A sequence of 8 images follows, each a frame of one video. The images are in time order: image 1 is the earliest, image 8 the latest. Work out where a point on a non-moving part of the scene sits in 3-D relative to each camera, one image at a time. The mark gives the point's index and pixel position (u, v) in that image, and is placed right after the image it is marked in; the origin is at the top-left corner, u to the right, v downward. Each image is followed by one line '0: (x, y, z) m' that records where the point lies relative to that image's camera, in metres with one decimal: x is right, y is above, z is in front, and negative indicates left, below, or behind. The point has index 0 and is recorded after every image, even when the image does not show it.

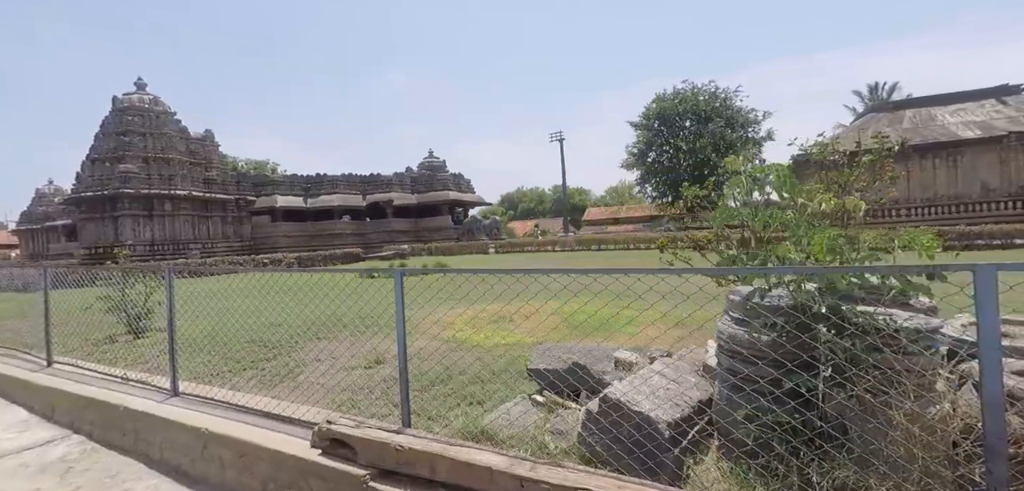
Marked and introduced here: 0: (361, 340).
0: (-1.8, -1.1, +6.1) m
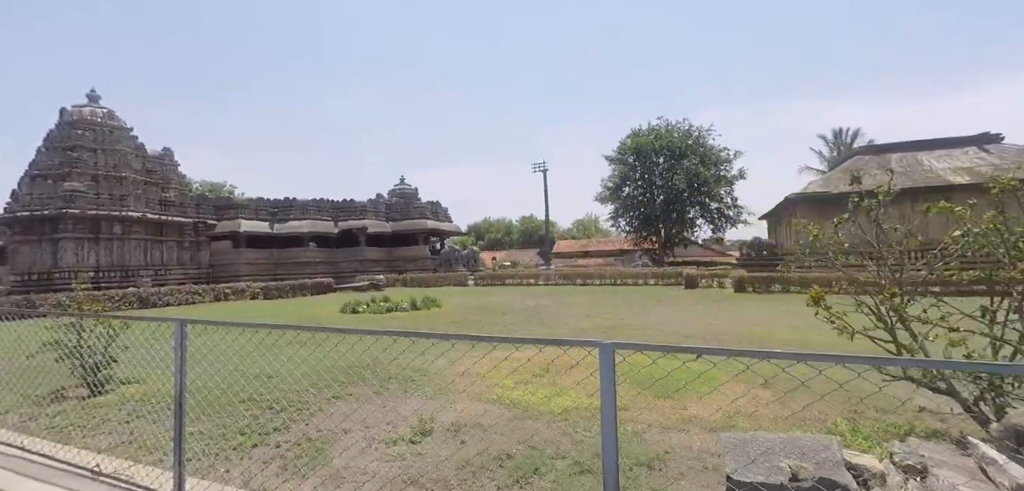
0: (-1.2, -1.5, +5.0) m
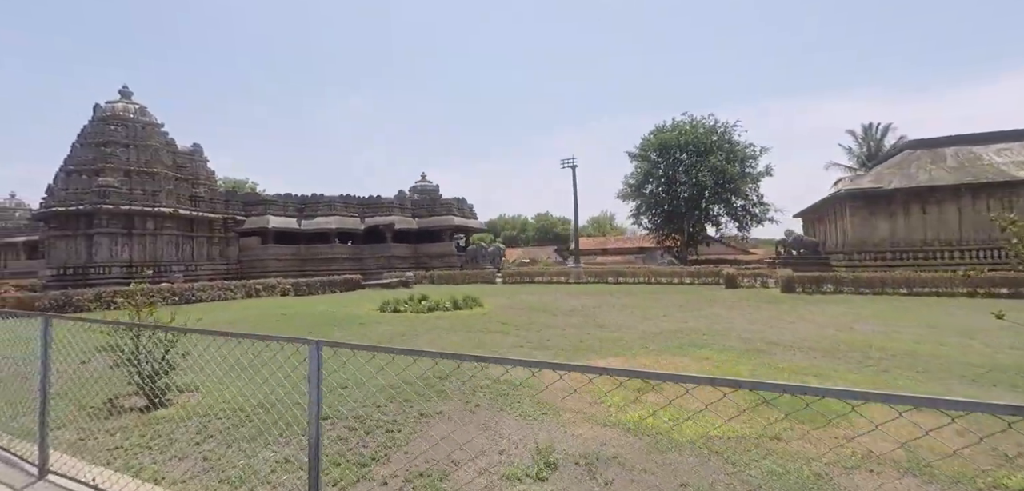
0: (-0.2, -1.5, +4.4) m
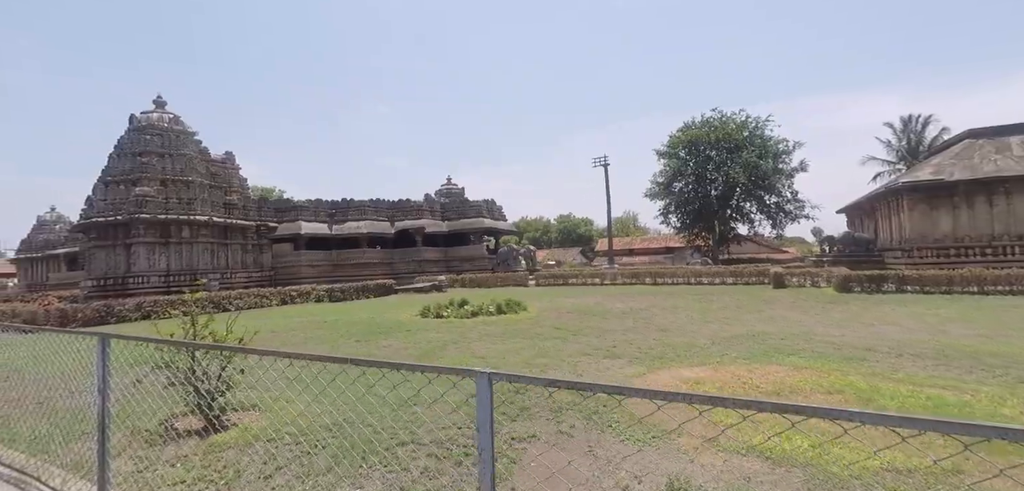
0: (+0.6, -1.5, +3.9) m
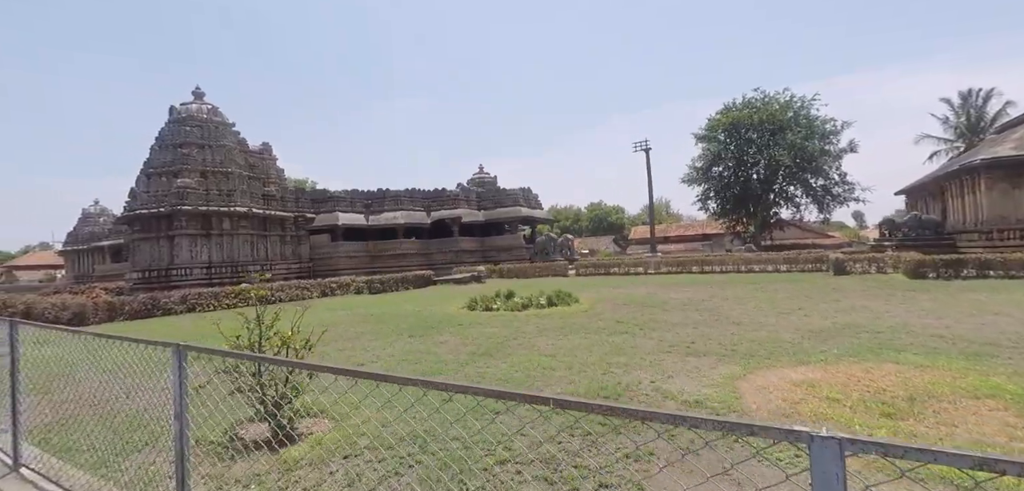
0: (+1.4, -1.4, +3.3) m
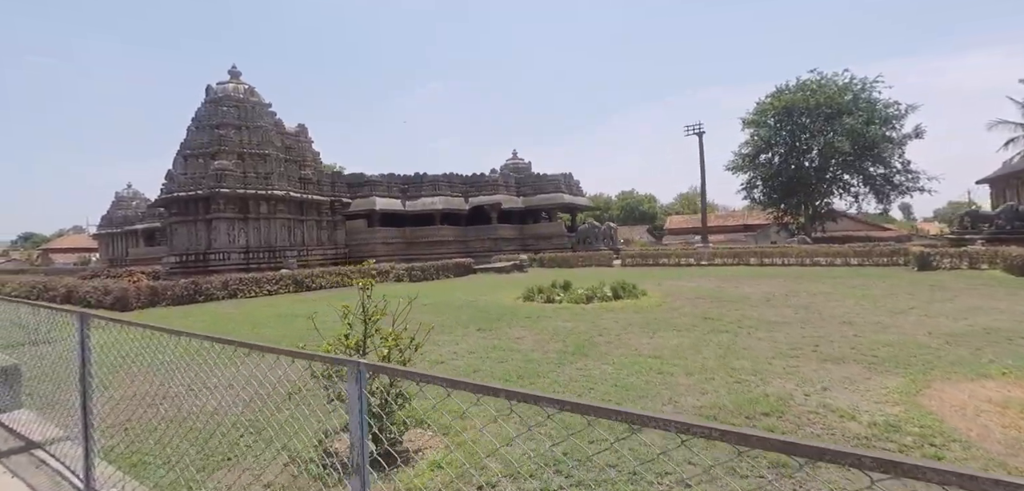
0: (+2.4, -1.3, +2.4) m
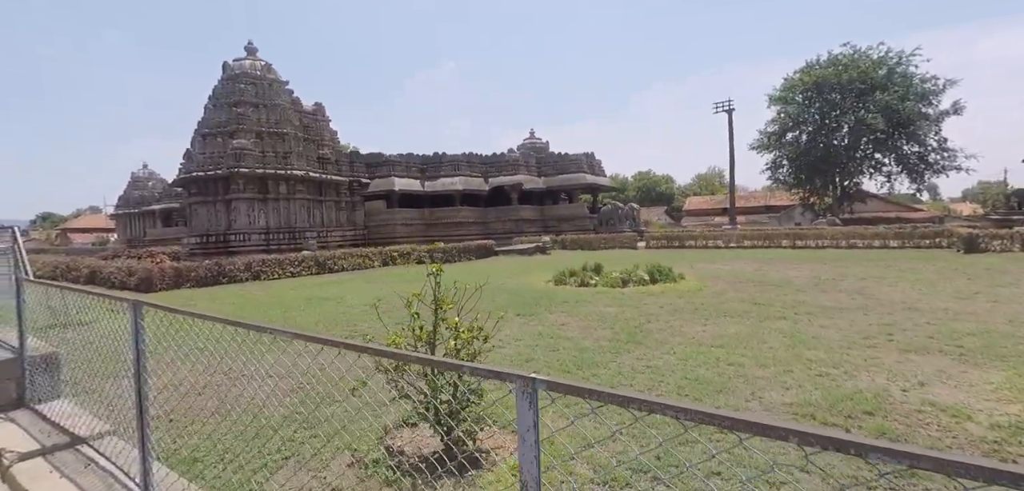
0: (+2.9, -1.3, +2.0) m
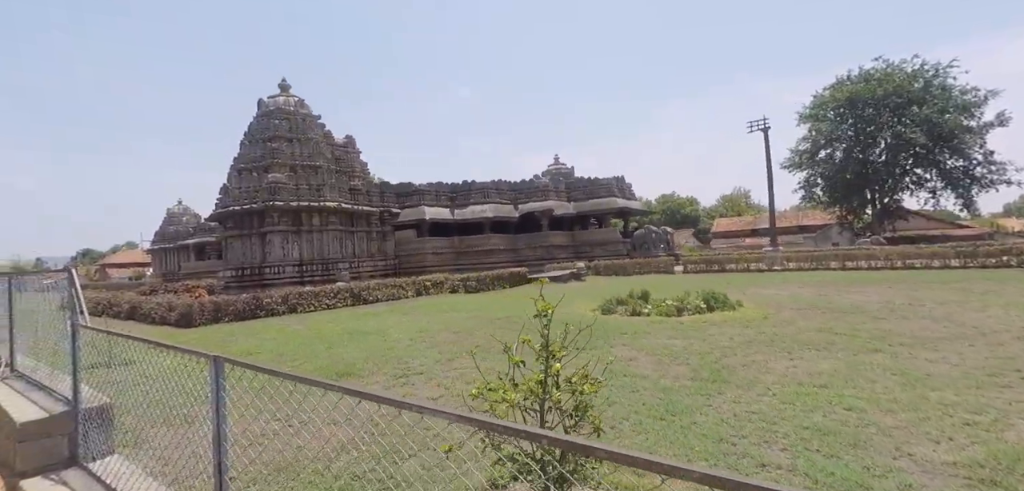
0: (+3.5, -1.3, +1.3) m
